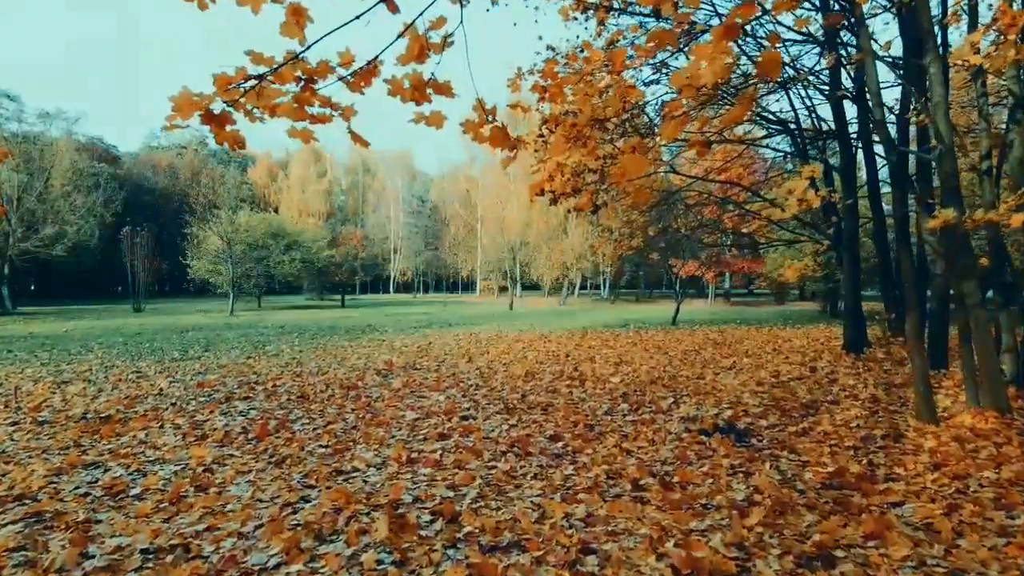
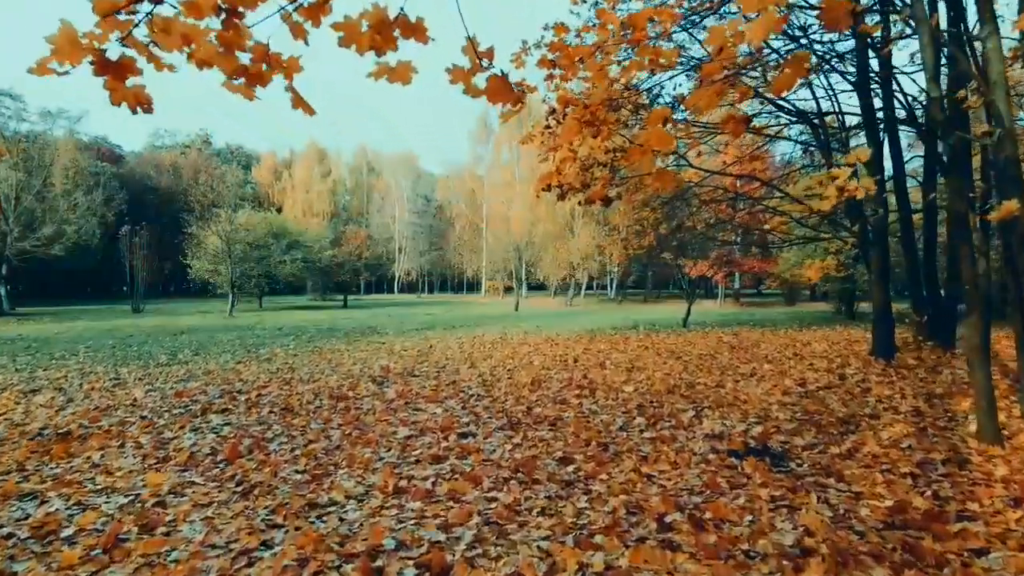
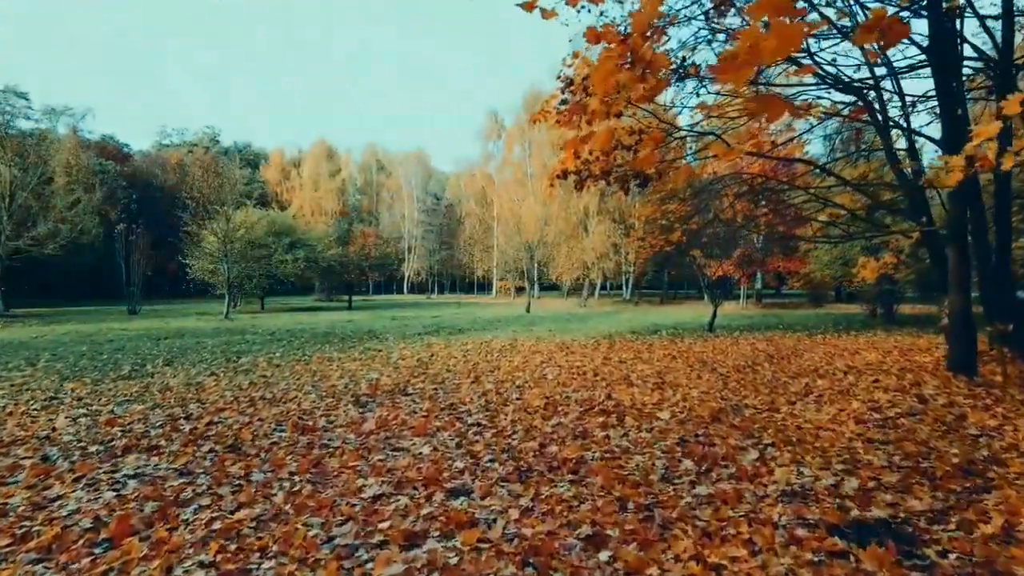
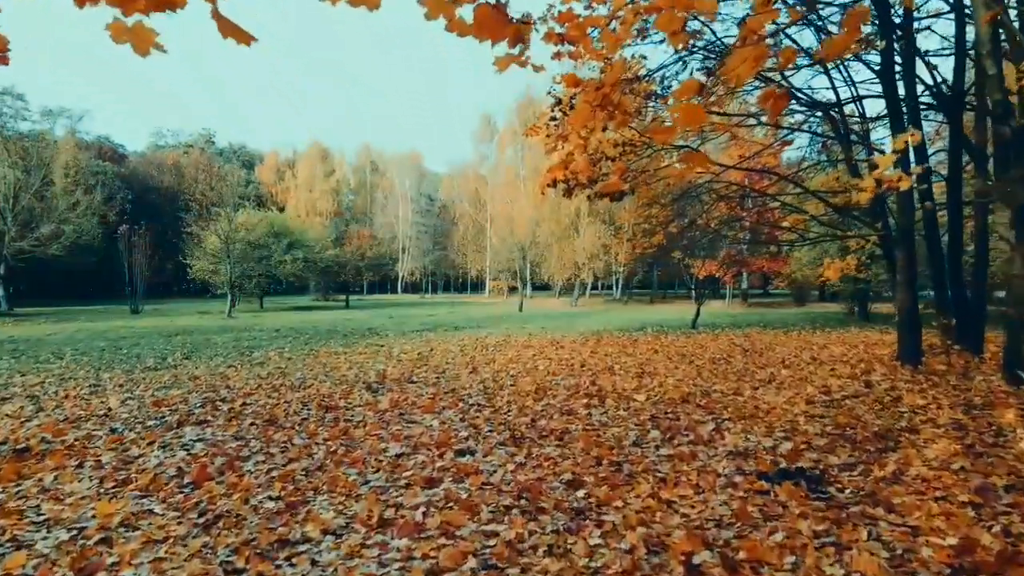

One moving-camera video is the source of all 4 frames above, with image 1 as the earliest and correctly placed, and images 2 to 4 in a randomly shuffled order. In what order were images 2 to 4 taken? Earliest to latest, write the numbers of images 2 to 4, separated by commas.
2, 4, 3
